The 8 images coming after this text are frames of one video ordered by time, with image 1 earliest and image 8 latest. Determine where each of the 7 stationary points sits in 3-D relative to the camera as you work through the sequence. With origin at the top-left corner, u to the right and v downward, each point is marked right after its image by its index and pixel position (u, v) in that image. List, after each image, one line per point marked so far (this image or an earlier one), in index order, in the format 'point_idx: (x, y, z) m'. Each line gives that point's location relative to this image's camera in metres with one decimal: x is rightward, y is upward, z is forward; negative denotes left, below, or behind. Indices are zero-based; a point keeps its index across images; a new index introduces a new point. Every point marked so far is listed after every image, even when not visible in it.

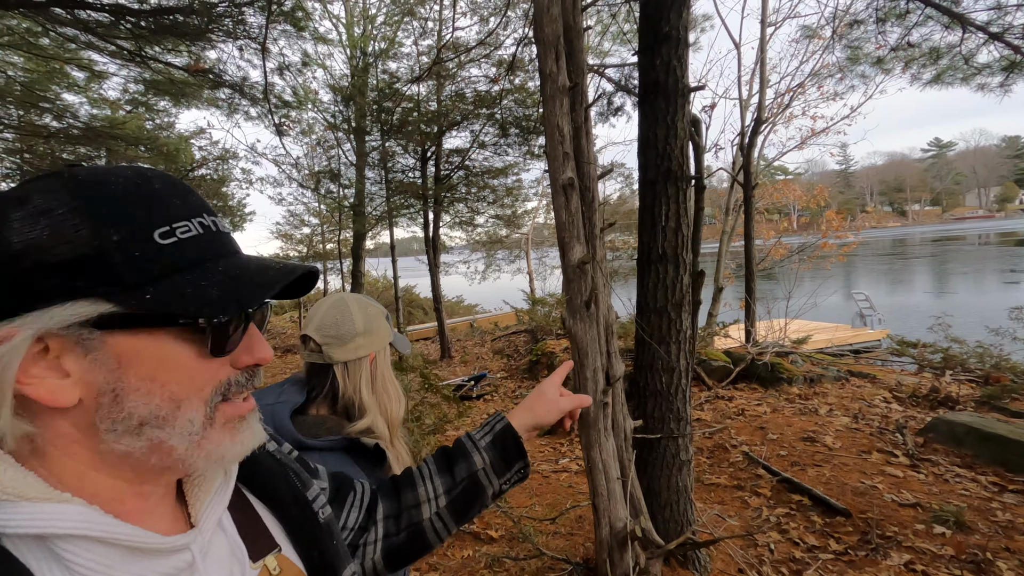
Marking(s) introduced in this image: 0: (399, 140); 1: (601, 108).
0: (-2.0, +2.7, +9.3) m
1: (+0.8, +1.7, +4.7) m
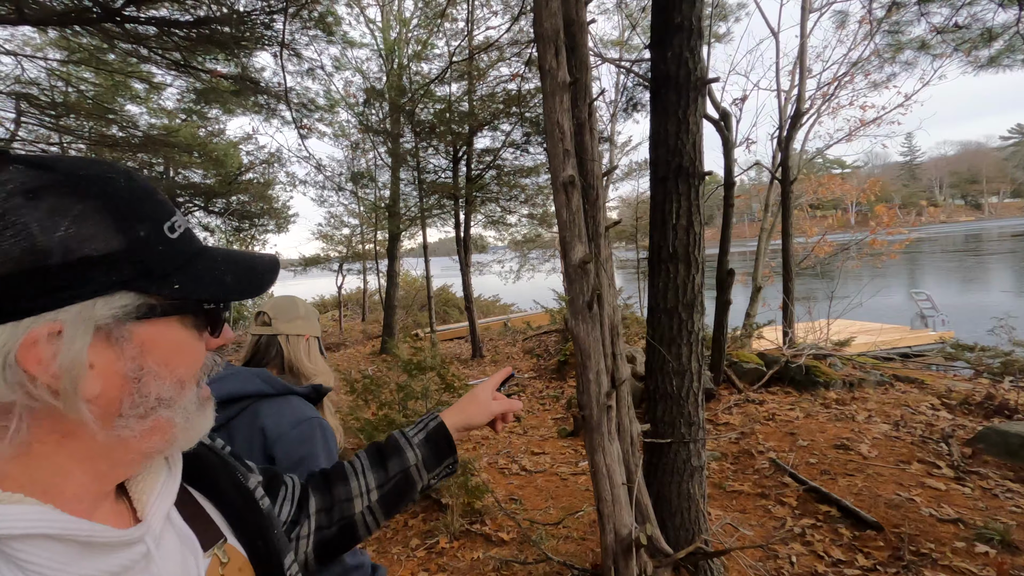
0: (-1.5, +2.7, +9.4) m
1: (+1.0, +1.7, +4.6) m
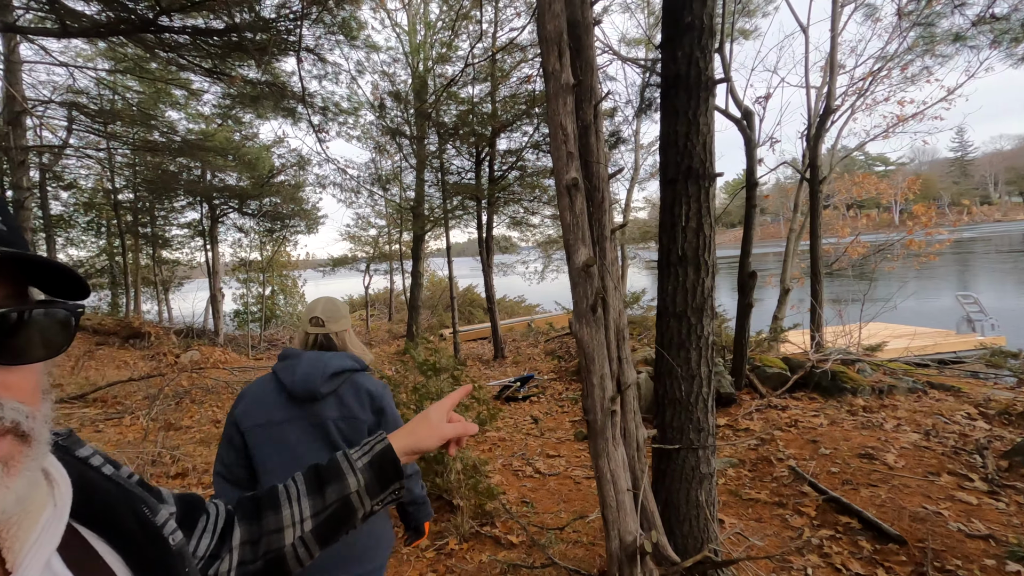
0: (-1.1, +2.7, +9.5) m
1: (+1.2, +1.7, +4.6) m
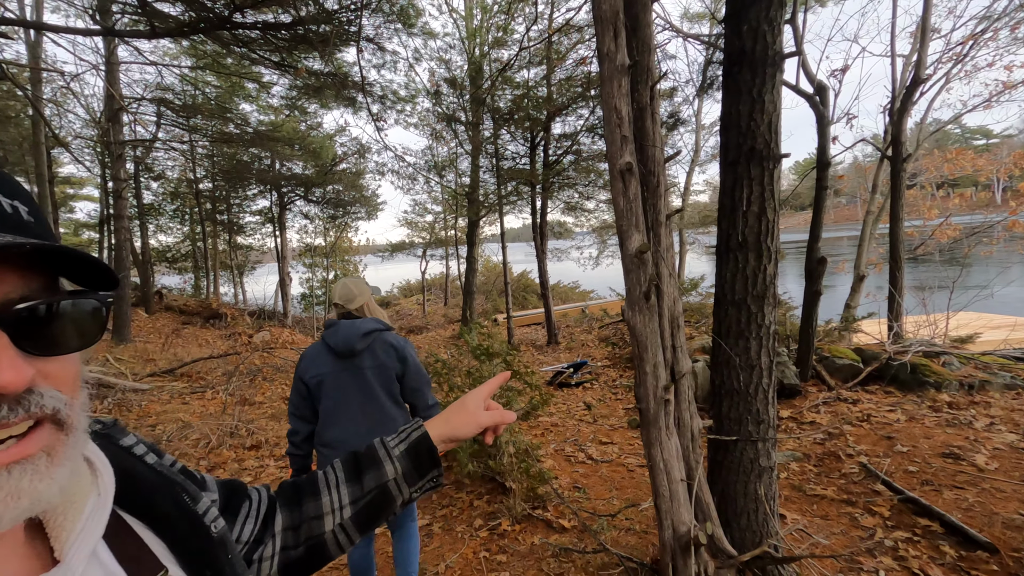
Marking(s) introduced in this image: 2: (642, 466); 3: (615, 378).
0: (0.0, +3.0, +9.4) m
1: (+1.6, +1.8, +4.4) m
2: (+1.0, -1.4, +3.9) m
3: (+1.3, -1.2, +6.5) m
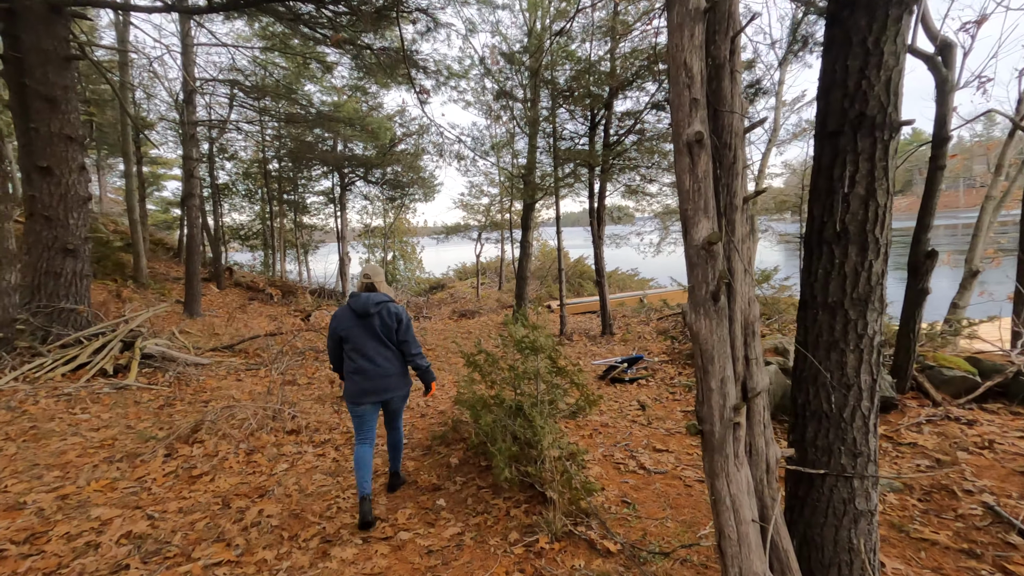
0: (+1.0, +3.2, +8.9) m
1: (+2.1, +1.8, +3.8) m
2: (+1.3, -1.3, +3.4) m
3: (+1.9, -1.0, +6.0) m
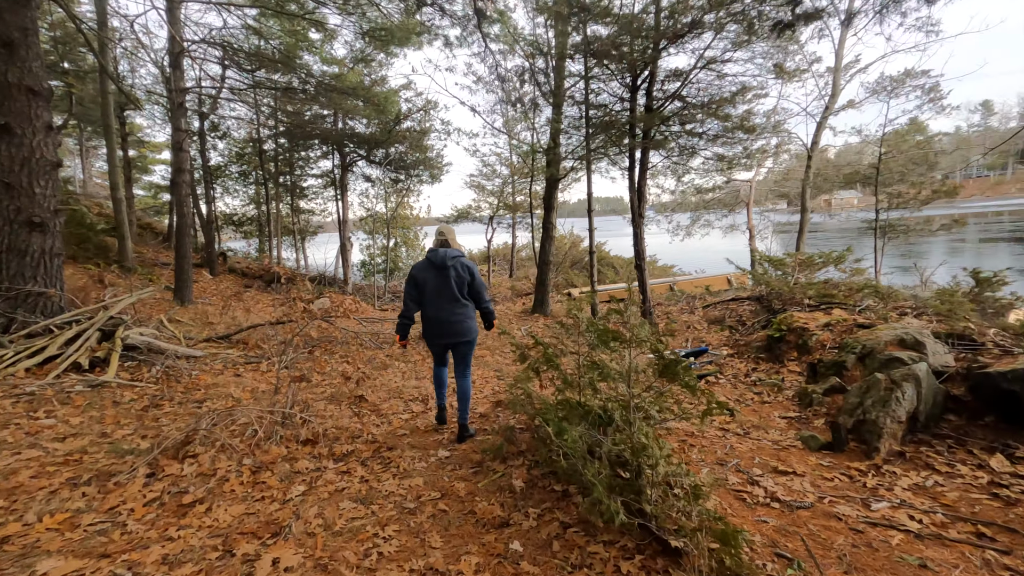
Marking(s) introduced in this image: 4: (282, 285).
0: (+1.5, +3.4, +8.0) m
1: (+2.6, +2.0, +2.8) m
2: (+1.8, -1.2, +2.6) m
3: (+2.4, -0.9, +5.2) m
4: (-6.0, +0.1, +13.2) m
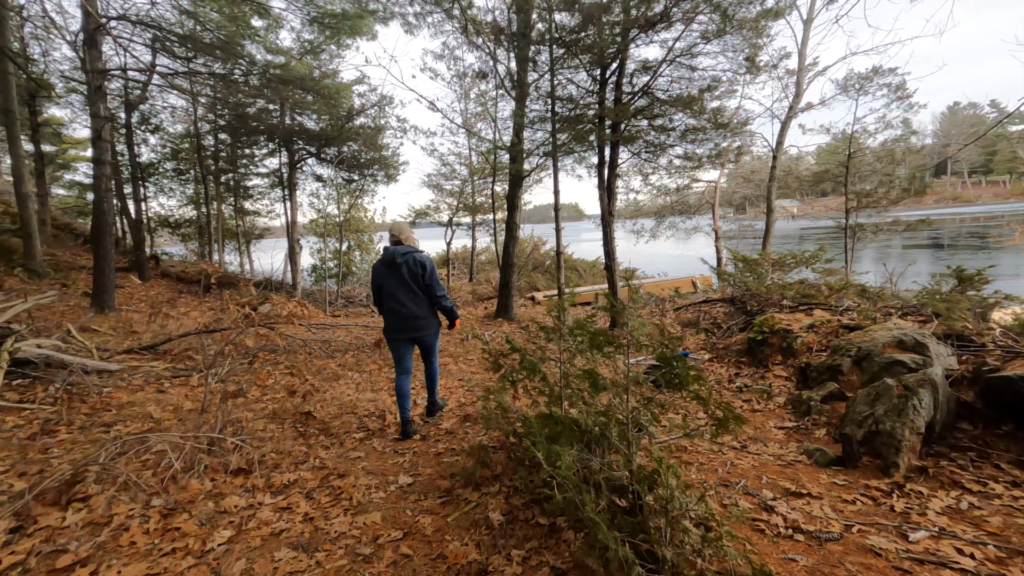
0: (+0.9, +3.4, +7.6) m
1: (+2.5, +2.0, +2.6) m
2: (+1.7, -1.1, +2.2) m
3: (+2.1, -0.9, +4.8) m
4: (-6.9, 0.0, +12.2) m
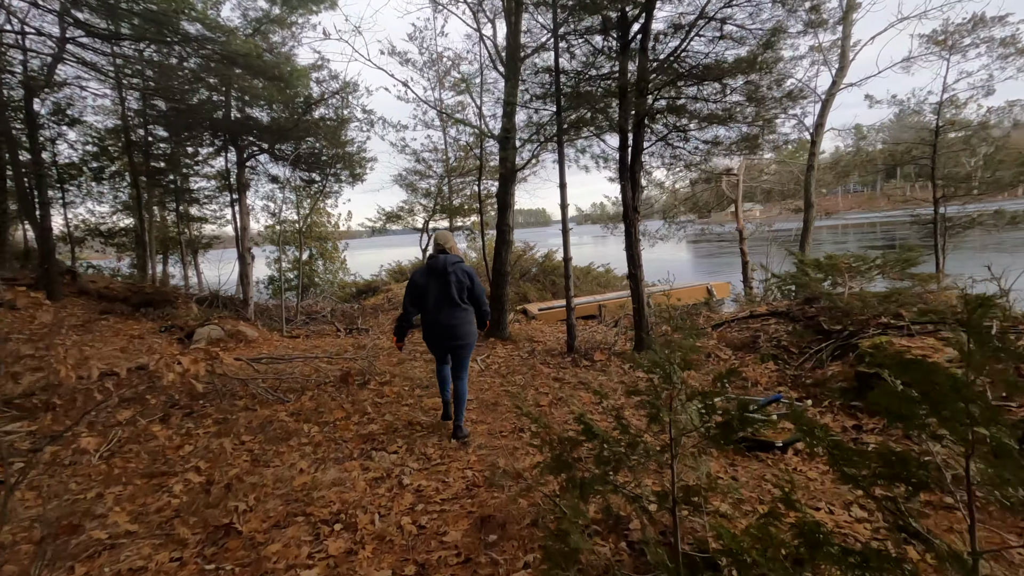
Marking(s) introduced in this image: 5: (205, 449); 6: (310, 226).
0: (+0.9, +3.2, +6.2) m
1: (+2.7, +1.9, +1.2) m
2: (+2.1, -1.2, +0.8) m
3: (+2.3, -1.0, +3.4) m
4: (-7.2, -0.4, +10.2) m
5: (-2.4, -1.2, +3.9) m
6: (-6.2, +2.0, +15.7) m
